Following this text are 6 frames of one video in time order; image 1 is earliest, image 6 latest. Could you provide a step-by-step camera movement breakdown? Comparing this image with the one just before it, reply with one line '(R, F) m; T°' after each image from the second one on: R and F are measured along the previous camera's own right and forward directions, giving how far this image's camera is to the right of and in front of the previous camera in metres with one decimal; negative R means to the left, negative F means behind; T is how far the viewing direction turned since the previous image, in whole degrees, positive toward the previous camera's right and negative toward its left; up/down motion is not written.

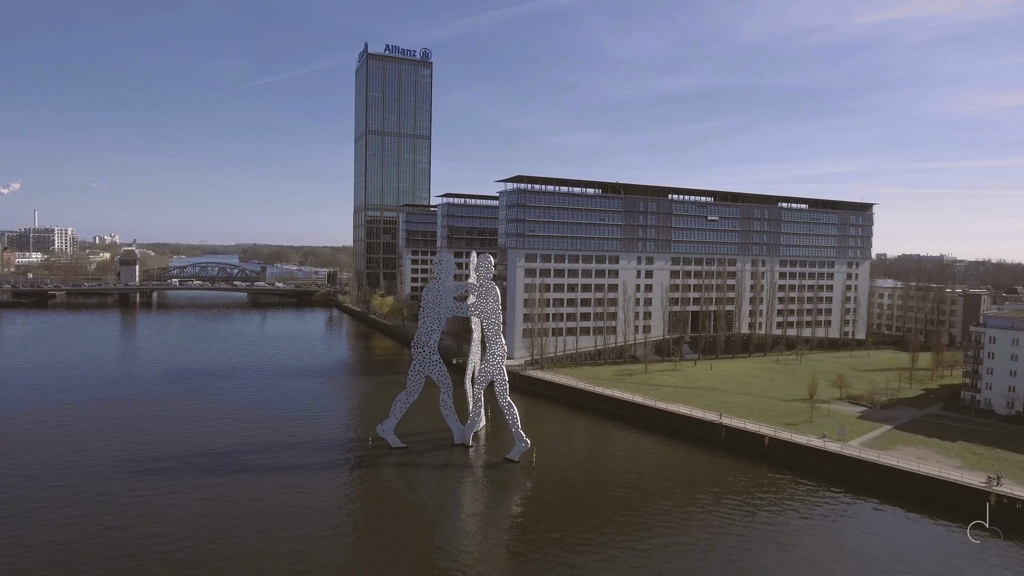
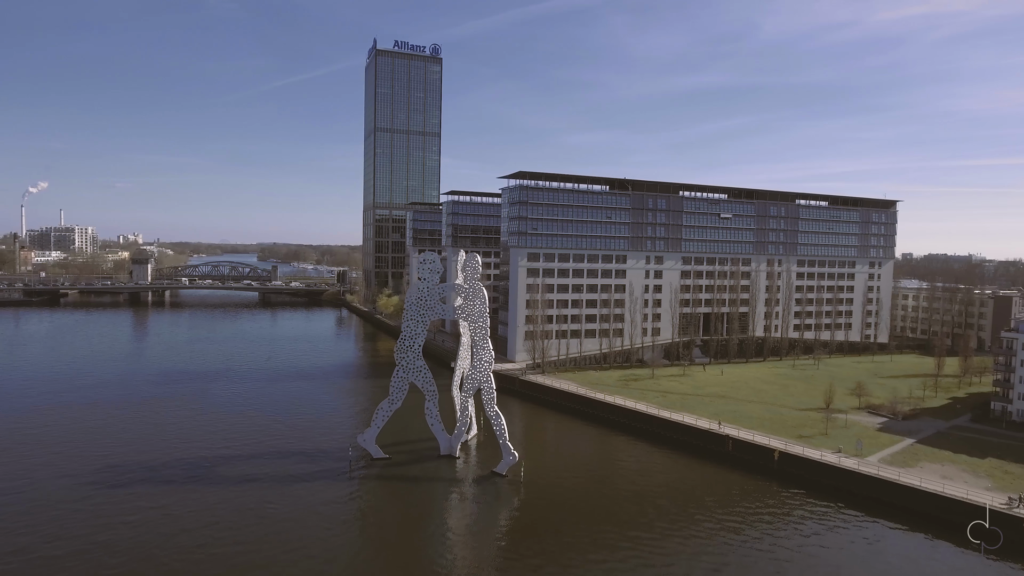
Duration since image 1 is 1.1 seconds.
(+1.7, +2.5) m; -2°
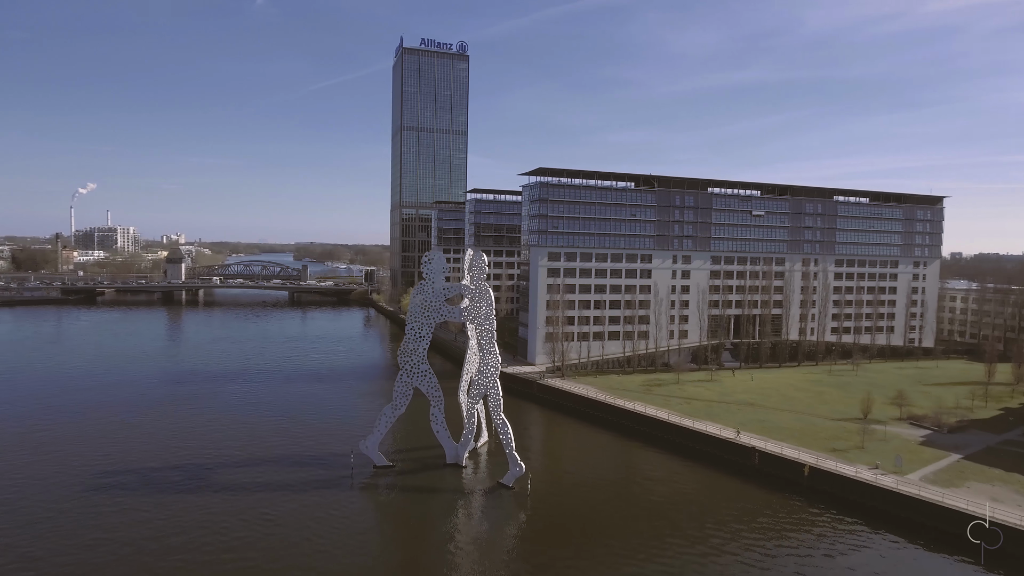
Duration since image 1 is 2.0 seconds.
(+1.4, +2.0) m; -3°
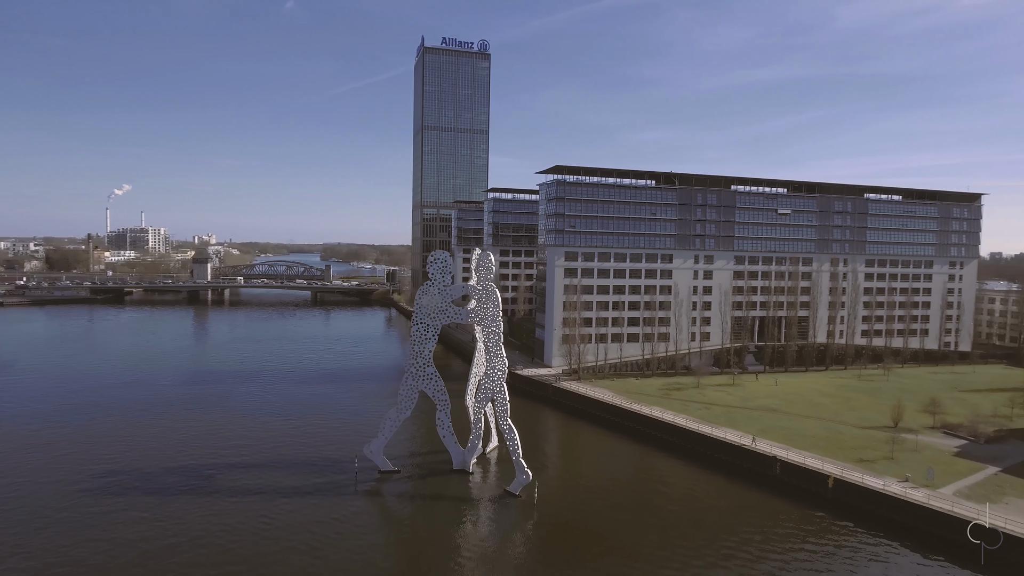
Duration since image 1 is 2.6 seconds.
(+0.9, +1.2) m; -2°
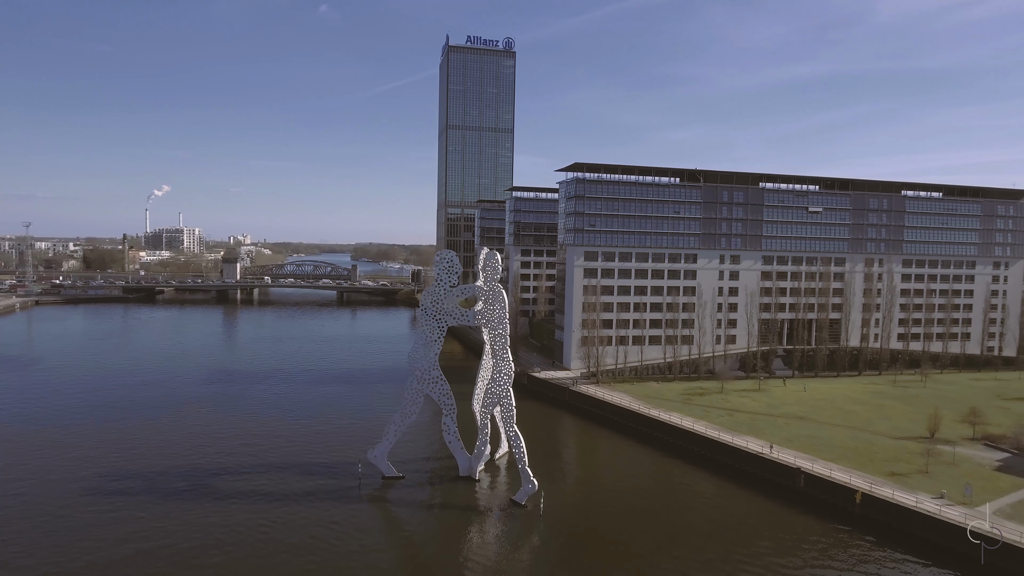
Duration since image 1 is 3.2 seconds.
(+1.1, +1.3) m; -3°
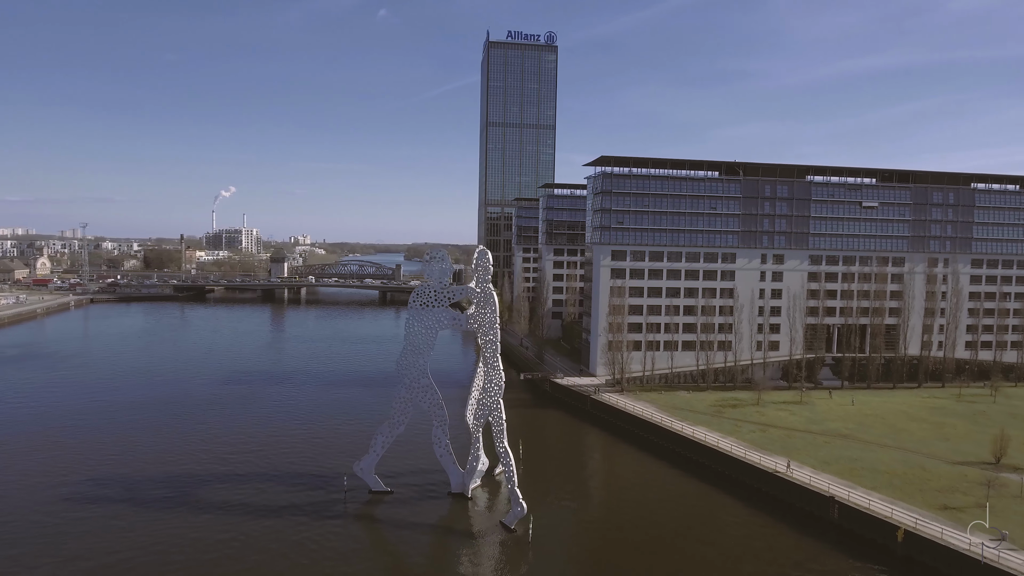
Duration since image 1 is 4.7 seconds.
(+2.8, +2.9) m; -5°
